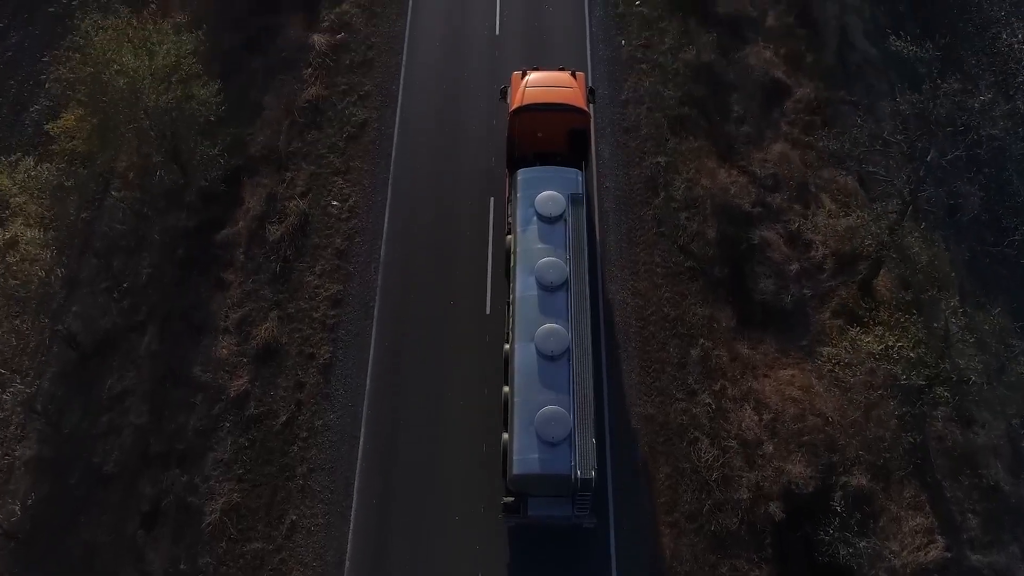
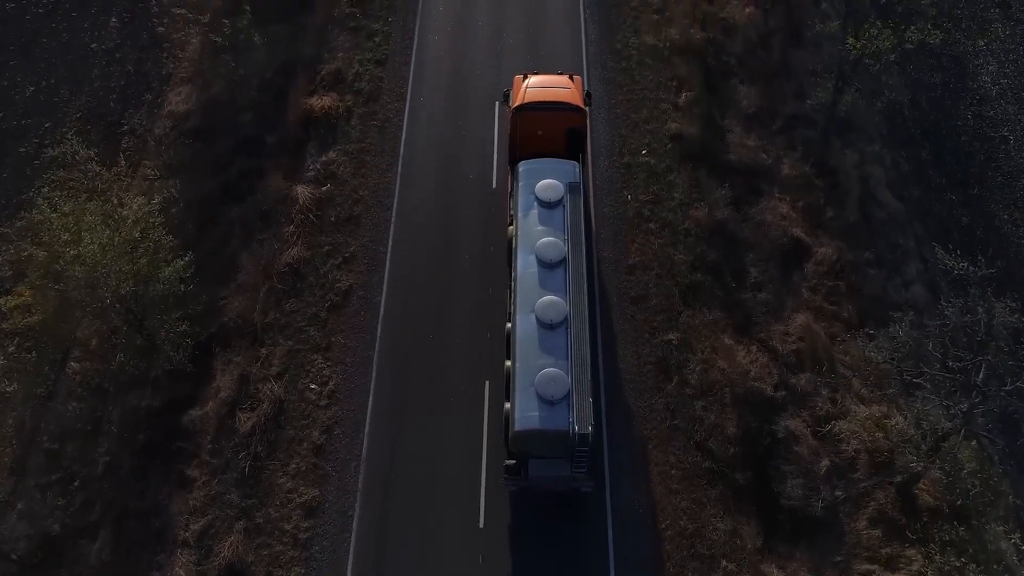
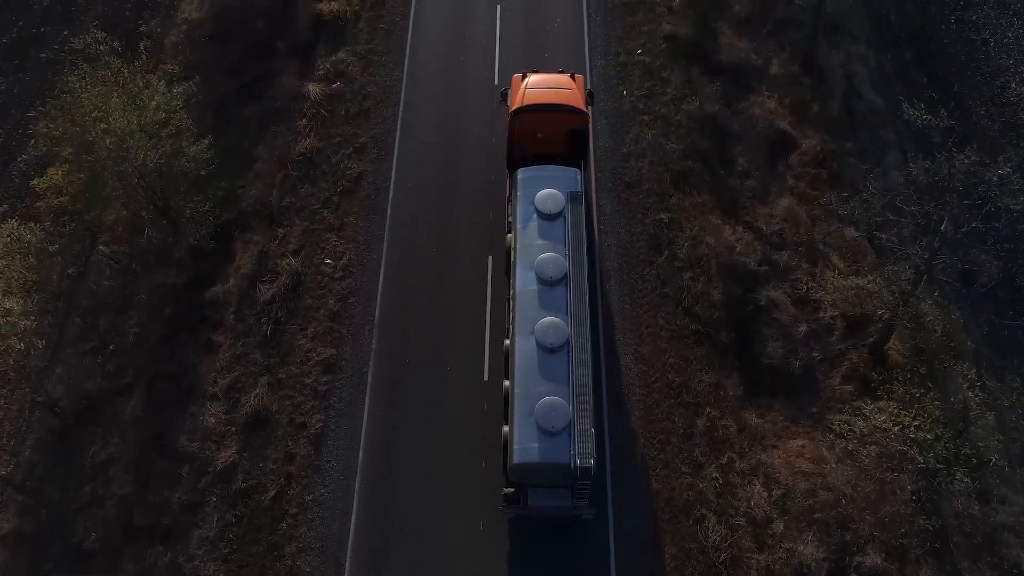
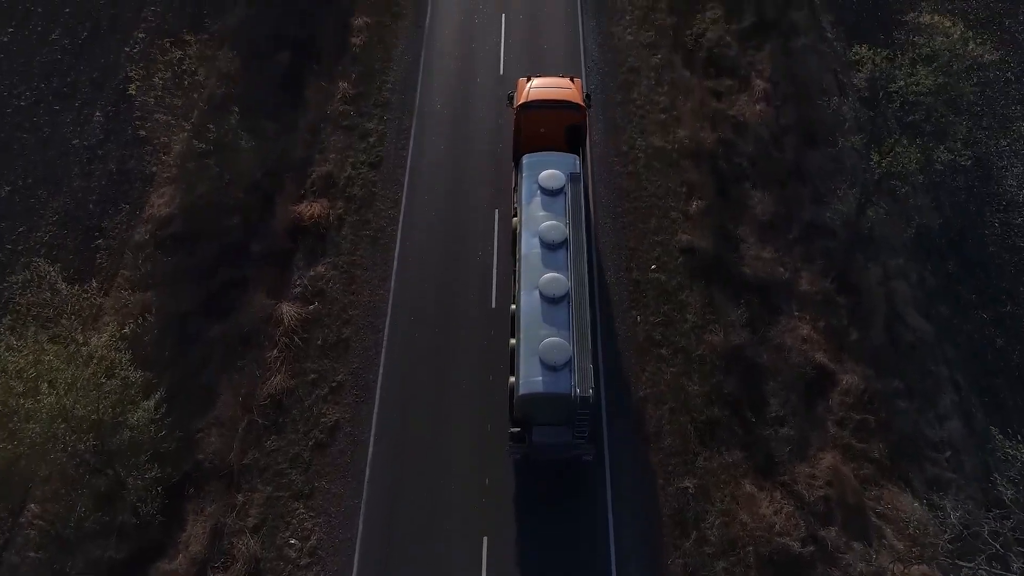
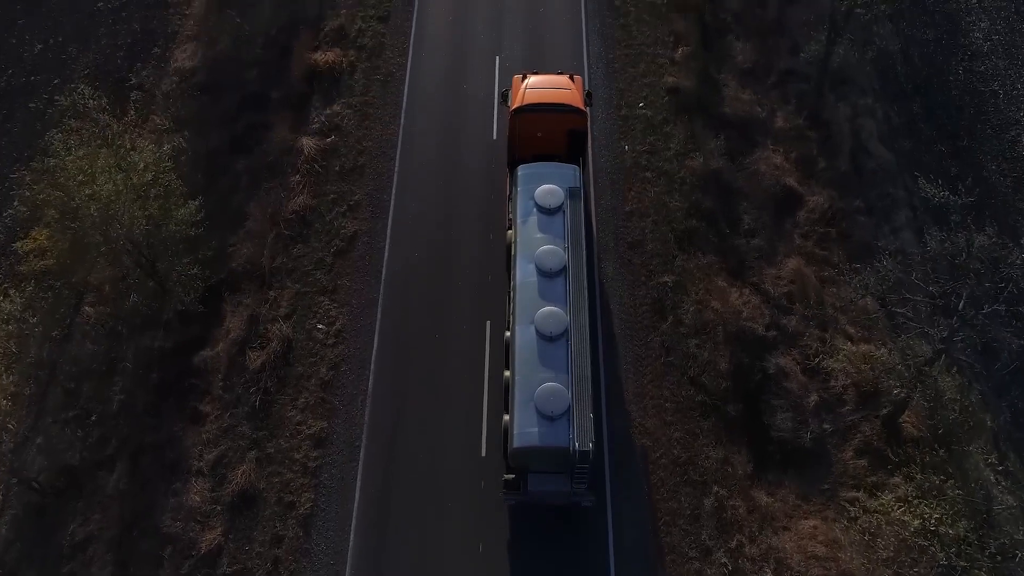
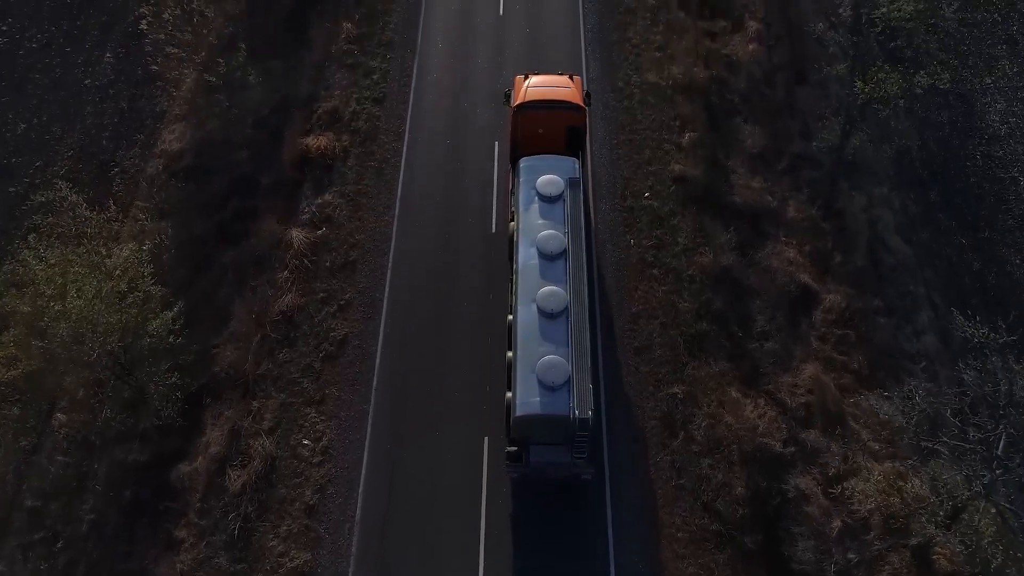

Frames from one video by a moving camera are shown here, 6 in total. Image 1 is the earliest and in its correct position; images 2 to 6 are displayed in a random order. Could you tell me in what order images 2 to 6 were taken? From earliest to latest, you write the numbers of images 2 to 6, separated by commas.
3, 5, 2, 6, 4
